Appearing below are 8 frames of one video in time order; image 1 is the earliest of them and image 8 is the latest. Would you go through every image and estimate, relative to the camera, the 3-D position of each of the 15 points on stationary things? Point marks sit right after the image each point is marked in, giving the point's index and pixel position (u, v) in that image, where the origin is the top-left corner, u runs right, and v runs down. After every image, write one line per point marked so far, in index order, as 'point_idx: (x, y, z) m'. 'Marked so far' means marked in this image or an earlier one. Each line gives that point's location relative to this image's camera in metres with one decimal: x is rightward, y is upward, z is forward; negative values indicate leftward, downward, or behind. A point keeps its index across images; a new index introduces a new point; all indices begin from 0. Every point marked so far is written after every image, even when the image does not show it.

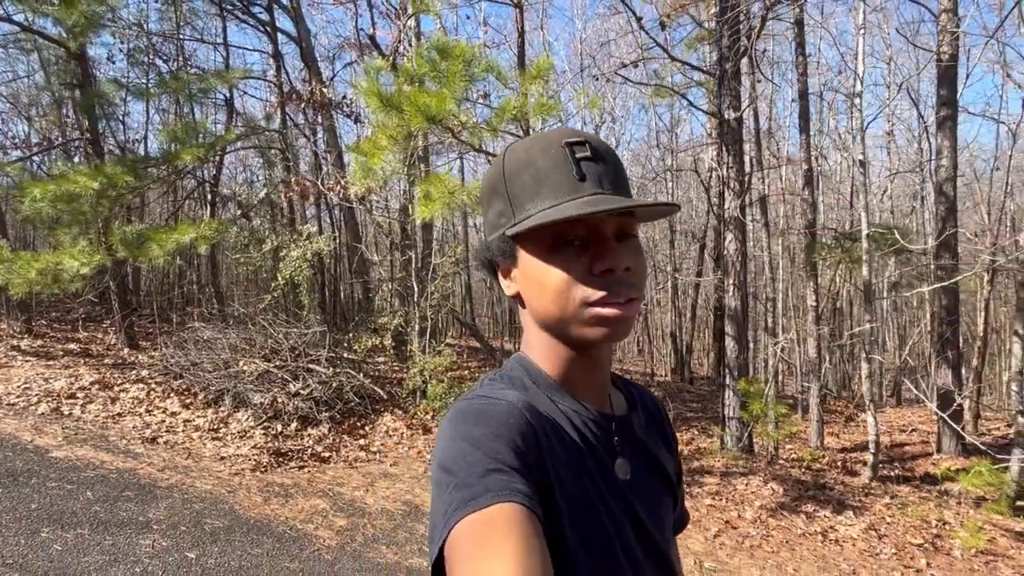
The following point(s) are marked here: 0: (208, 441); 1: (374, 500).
0: (-3.7, -1.8, +7.2) m
1: (-1.4, -2.1, +5.9) m
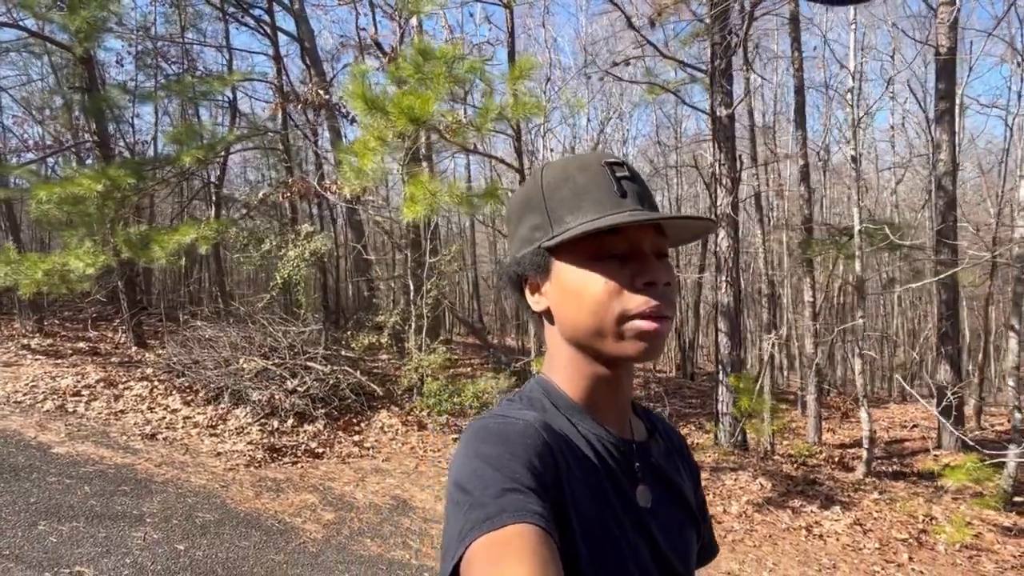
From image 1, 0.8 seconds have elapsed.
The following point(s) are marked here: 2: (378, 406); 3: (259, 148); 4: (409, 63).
0: (-3.8, -1.8, +7.3) m
1: (-1.5, -2.1, +6.0) m
2: (-2.0, -1.7, +8.8) m
3: (-5.2, +2.9, +12.1) m
4: (-1.0, +2.3, +6.0) m
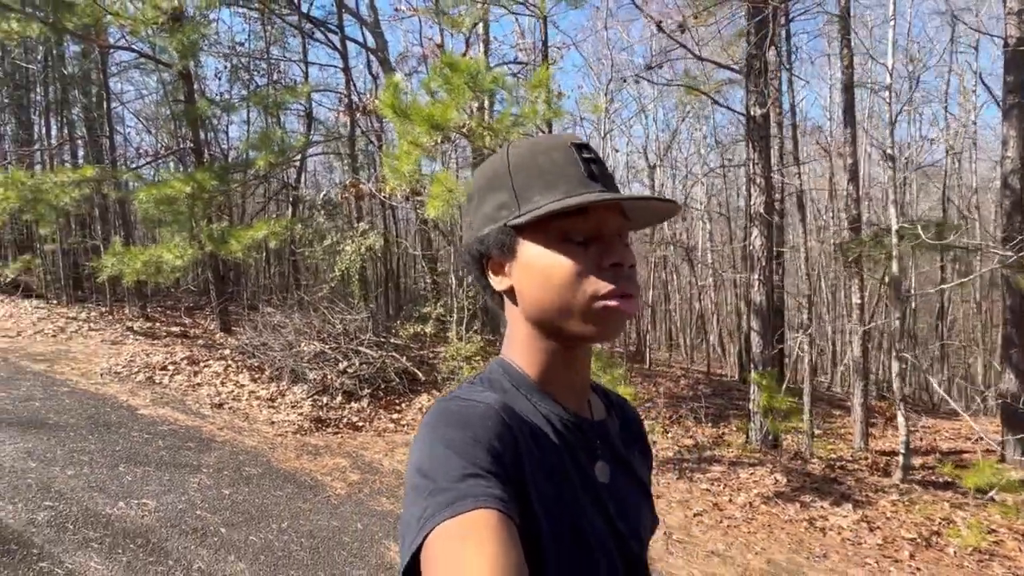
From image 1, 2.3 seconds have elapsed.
0: (-3.5, -1.7, +8.3) m
1: (-1.4, -2.0, +6.7) m
2: (-1.5, -1.6, +9.5) m
3: (-4.1, +3.0, +13.2) m
4: (-0.8, +2.4, +6.6) m
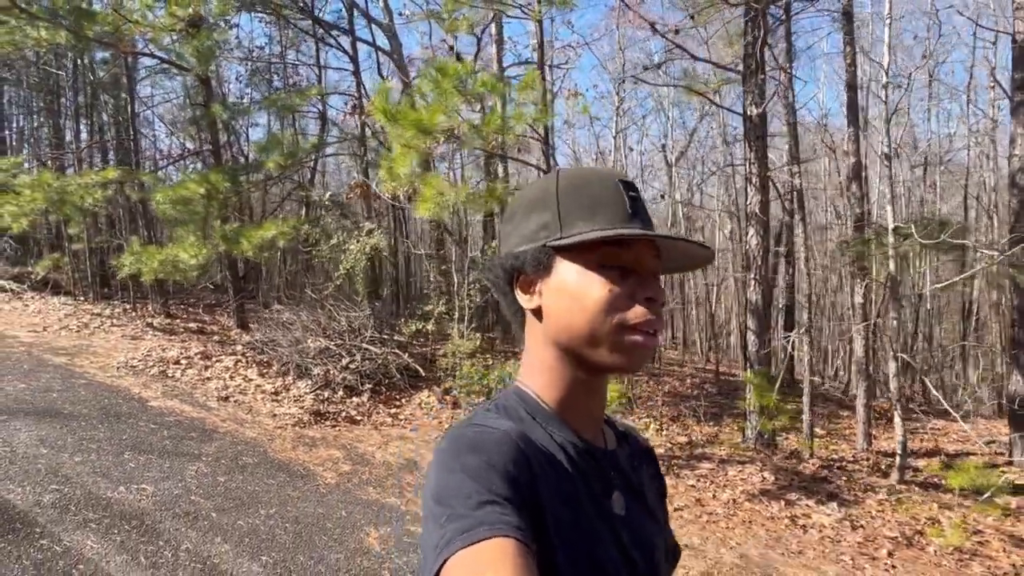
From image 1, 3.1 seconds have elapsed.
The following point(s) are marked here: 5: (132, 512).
0: (-3.5, -1.6, +8.6) m
1: (-1.5, -1.9, +6.9) m
2: (-1.5, -1.6, +9.8) m
3: (-4.0, +3.1, +13.6) m
4: (-1.0, +2.4, +6.8) m
5: (-3.2, -1.9, +4.9) m
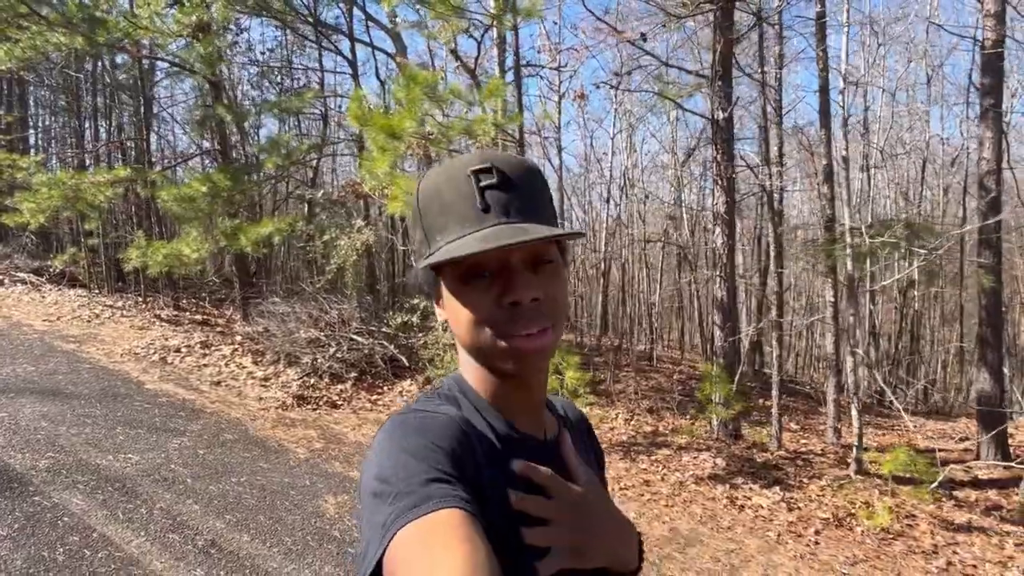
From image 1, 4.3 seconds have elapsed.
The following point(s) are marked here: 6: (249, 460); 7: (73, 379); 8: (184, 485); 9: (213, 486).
0: (-3.9, -1.5, +9.2) m
1: (-2.0, -1.8, +7.4) m
2: (-1.9, -1.5, +10.3) m
3: (-4.2, +3.2, +14.1) m
4: (-1.4, +2.5, +7.3) m
5: (-3.7, -1.7, +5.5) m
6: (-2.8, -1.8, +6.2) m
7: (-6.3, -1.3, +8.6) m
8: (-3.0, -1.8, +5.5) m
9: (-2.8, -1.8, +5.5) m
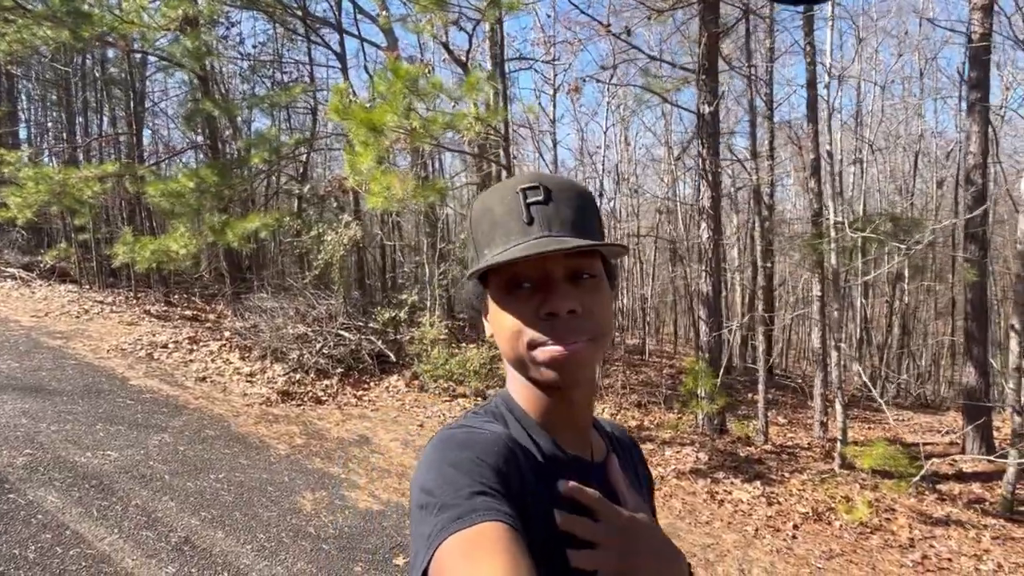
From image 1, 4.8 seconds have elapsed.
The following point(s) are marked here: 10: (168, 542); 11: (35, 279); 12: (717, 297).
0: (-4.2, -1.5, +9.2) m
1: (-2.2, -1.8, +7.4) m
2: (-2.1, -1.4, +10.3) m
3: (-4.4, +3.3, +14.1) m
4: (-1.6, +2.6, +7.3) m
5: (-3.9, -1.7, +5.5) m
6: (-3.0, -1.8, +6.2) m
7: (-6.5, -1.3, +8.5) m
8: (-3.2, -1.8, +5.5) m
9: (-3.0, -1.8, +5.5) m
10: (-2.6, -1.9, +4.5) m
11: (-13.8, +0.3, +17.2) m
12: (+3.2, -0.2, +9.3) m
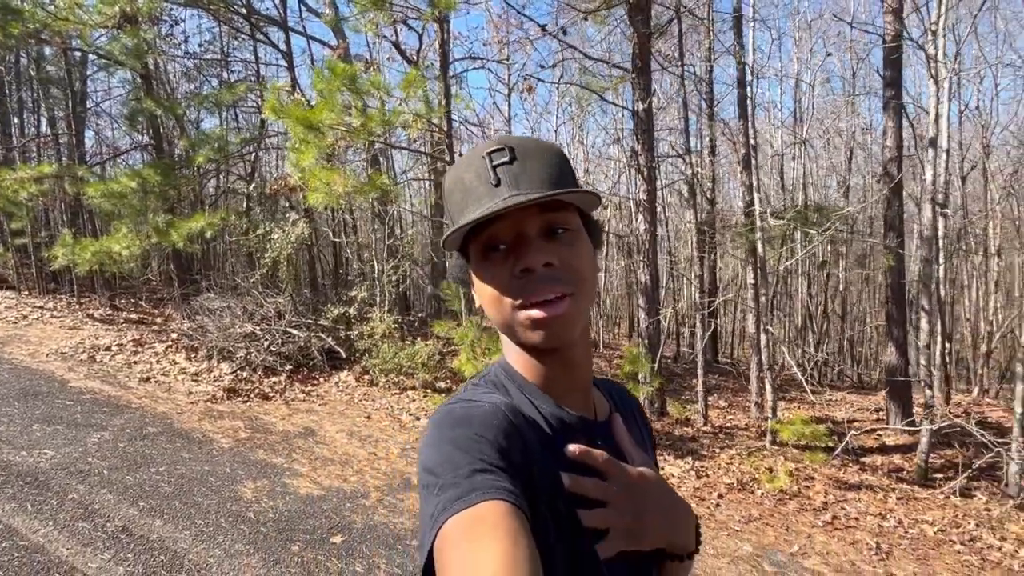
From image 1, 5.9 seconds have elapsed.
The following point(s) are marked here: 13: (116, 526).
0: (-5.0, -1.4, +9.1) m
1: (-2.9, -1.7, +7.5) m
2: (-3.0, -1.4, +10.4) m
3: (-5.7, +3.3, +14.0) m
4: (-2.4, +2.6, +7.4) m
5: (-4.5, -1.7, +5.5) m
6: (-3.6, -1.7, +6.3) m
7: (-7.3, -1.3, +8.4) m
8: (-3.8, -1.7, +5.5) m
9: (-3.6, -1.8, +5.6) m
10: (-3.2, -1.9, +4.6) m
11: (-15.1, +0.1, +16.5) m
12: (+2.3, 0.0, +9.7) m
13: (-3.1, -1.9, +4.7) m
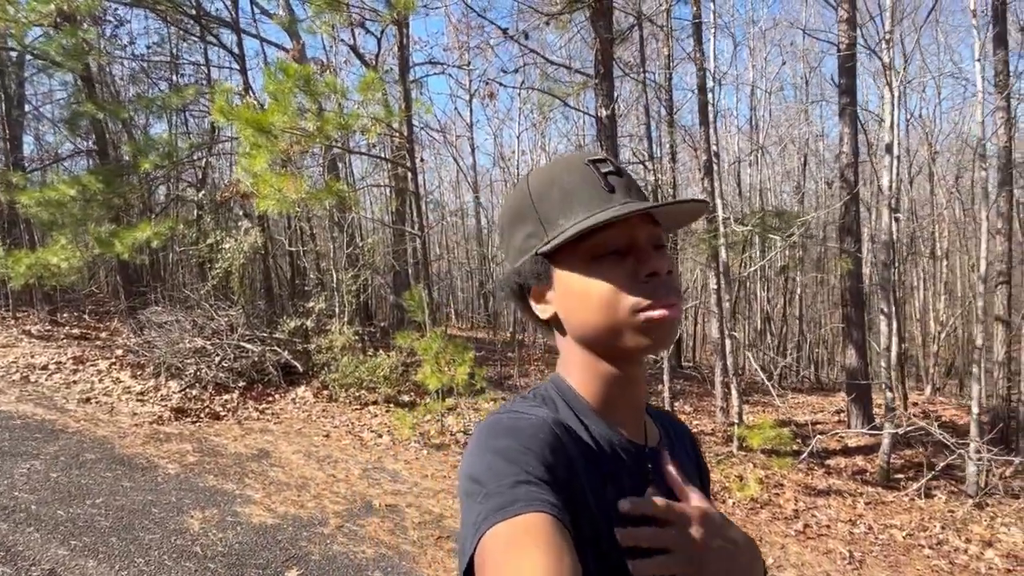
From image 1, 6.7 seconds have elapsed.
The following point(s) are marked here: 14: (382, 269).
0: (-5.5, -1.6, +8.6) m
1: (-3.3, -1.9, +7.1) m
2: (-3.6, -1.5, +9.9) m
3: (-6.5, +3.0, +13.5) m
4: (-2.8, +2.5, +7.1) m
5: (-4.7, -1.8, +5.0) m
6: (-3.9, -1.9, +5.8) m
7: (-7.8, -1.5, +7.7) m
8: (-4.1, -1.9, +5.0) m
9: (-3.9, -1.9, +5.1) m
10: (-3.4, -2.0, +4.1) m
11: (-16.1, -0.4, +15.3) m
12: (+1.8, -0.1, +9.6) m
13: (-3.3, -2.0, +4.2) m
14: (-2.6, +0.4, +11.9) m
